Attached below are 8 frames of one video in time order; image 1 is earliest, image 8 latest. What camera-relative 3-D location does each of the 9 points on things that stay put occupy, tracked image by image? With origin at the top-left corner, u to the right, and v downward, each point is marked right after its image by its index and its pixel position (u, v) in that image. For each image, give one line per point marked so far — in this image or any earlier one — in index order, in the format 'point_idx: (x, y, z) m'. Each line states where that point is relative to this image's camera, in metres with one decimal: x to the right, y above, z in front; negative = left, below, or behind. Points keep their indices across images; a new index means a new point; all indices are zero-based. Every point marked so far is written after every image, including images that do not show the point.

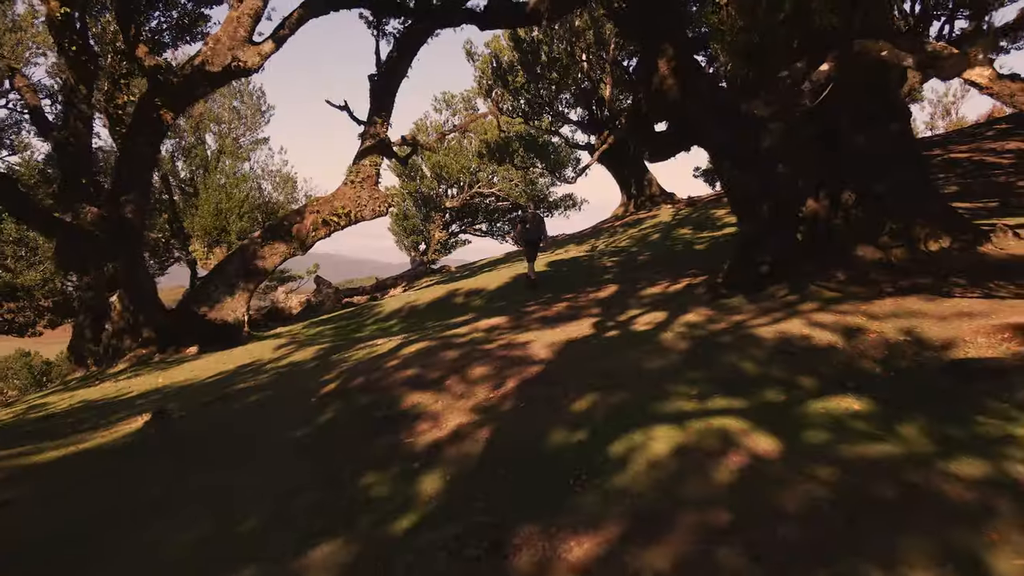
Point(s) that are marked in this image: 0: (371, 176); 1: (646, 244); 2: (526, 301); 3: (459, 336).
0: (-3.0, +2.4, +17.1) m
1: (+3.2, +1.0, +19.2) m
2: (+0.2, -0.3, +13.6) m
3: (-0.7, -0.6, +10.3) m
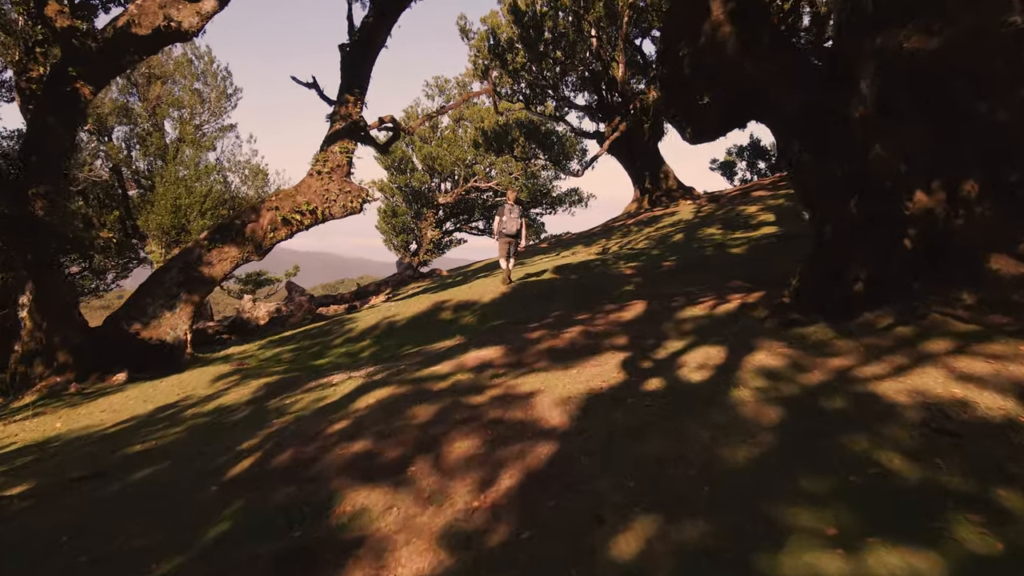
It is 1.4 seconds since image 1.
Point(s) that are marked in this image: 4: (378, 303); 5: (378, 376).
0: (-3.1, +2.2, +14.3) m
1: (+3.2, +0.8, +16.4) m
2: (+0.2, -0.5, +10.8) m
3: (-0.7, -0.9, +7.6) m
4: (-3.0, -0.4, +17.3) m
5: (-1.4, -0.9, +8.5) m
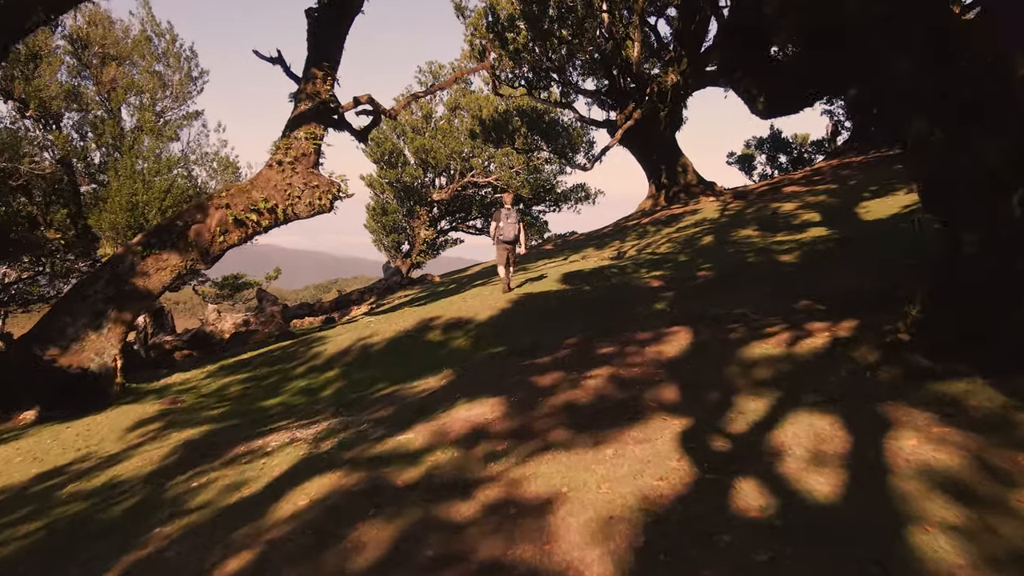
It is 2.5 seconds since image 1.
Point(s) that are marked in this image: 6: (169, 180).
0: (-3.0, +2.0, +11.8) m
1: (+3.2, +0.6, +14.0) m
2: (+0.3, -0.7, +8.4) m
3: (-0.7, -1.1, +5.1) m
4: (-2.9, -0.6, +14.9) m
5: (-1.4, -1.2, +6.1) m
6: (-8.3, +2.6, +19.3) m
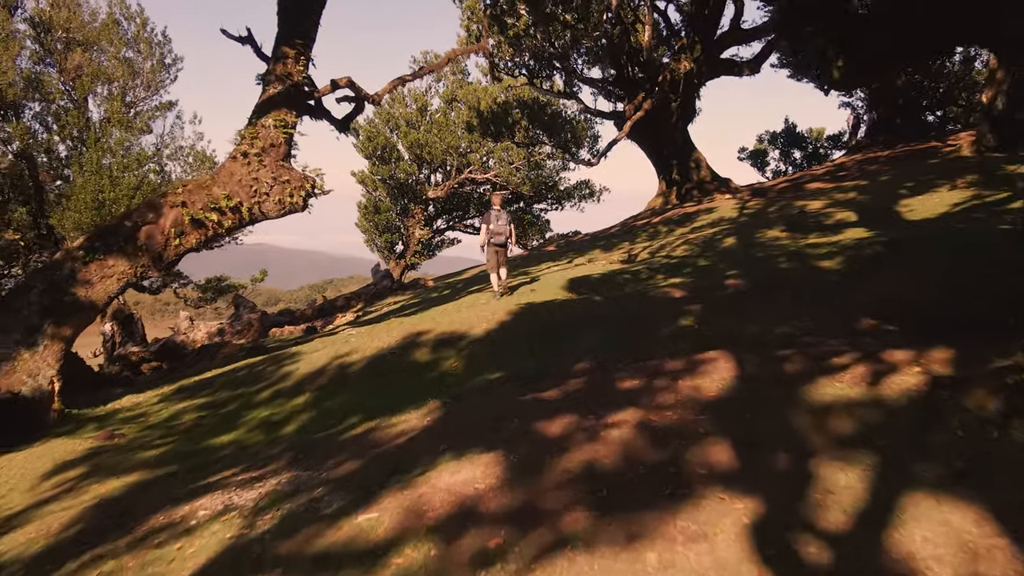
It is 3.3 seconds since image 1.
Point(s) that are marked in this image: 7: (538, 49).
0: (-3.0, +1.8, +10.3) m
1: (+3.2, +0.5, +12.5) m
2: (+0.3, -0.8, +6.9) m
3: (-0.7, -1.2, +3.7) m
4: (-3.0, -0.7, +13.4) m
5: (-1.4, -1.3, +4.6) m
6: (-8.3, +2.5, +17.8) m
7: (+0.6, +5.8, +19.5) m
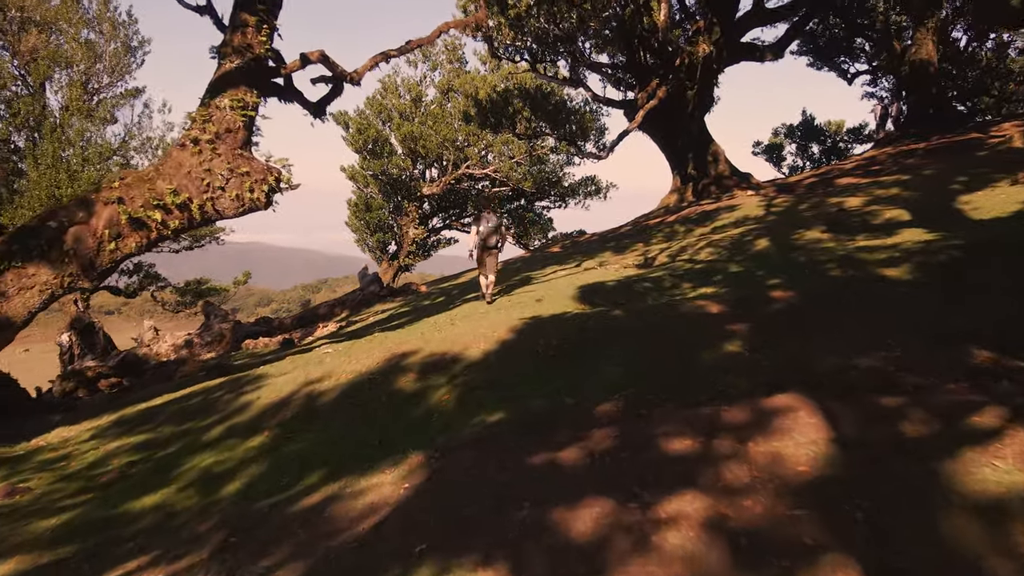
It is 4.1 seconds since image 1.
0: (-3.0, +1.7, +8.7) m
1: (+3.2, +0.4, +10.8) m
2: (+0.3, -1.0, +5.2) m
3: (-0.6, -1.4, +2.0) m
4: (-2.9, -0.9, +11.7) m
5: (-1.4, -1.5, +2.9) m
6: (-8.2, +2.4, +16.1) m
7: (+0.7, +5.7, +17.8) m
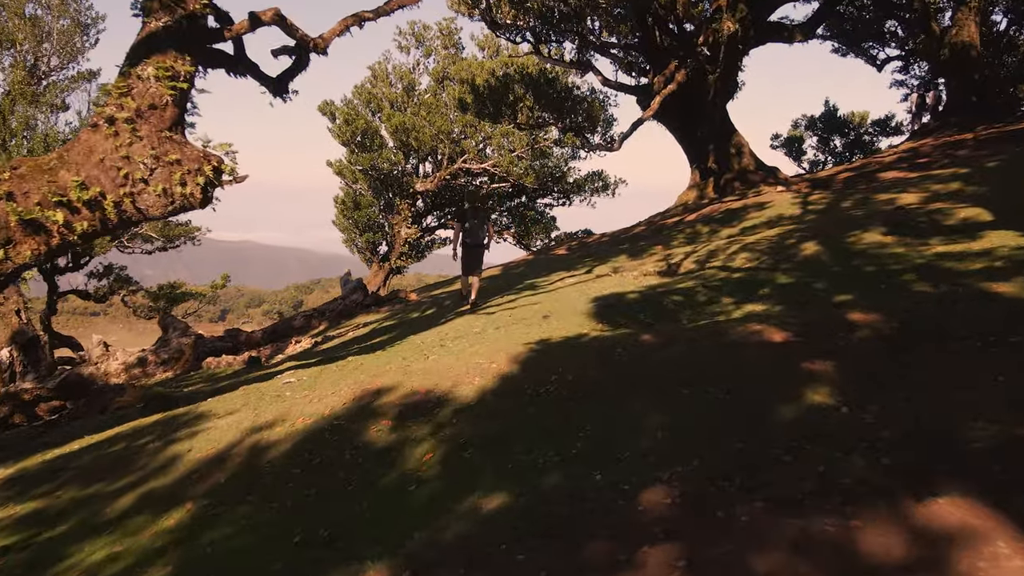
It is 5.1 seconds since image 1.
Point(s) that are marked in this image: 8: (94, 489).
0: (-3.0, +1.5, +6.8) m
1: (+3.2, +0.2, +9.0) m
2: (+0.3, -1.2, +3.4) m
3: (-0.6, -1.6, +0.2) m
4: (-2.9, -1.0, +9.9) m
5: (-1.3, -1.7, +1.1) m
6: (-8.2, +2.2, +14.3) m
7: (+0.7, +5.6, +16.0) m
8: (-3.2, -1.5, +6.1) m
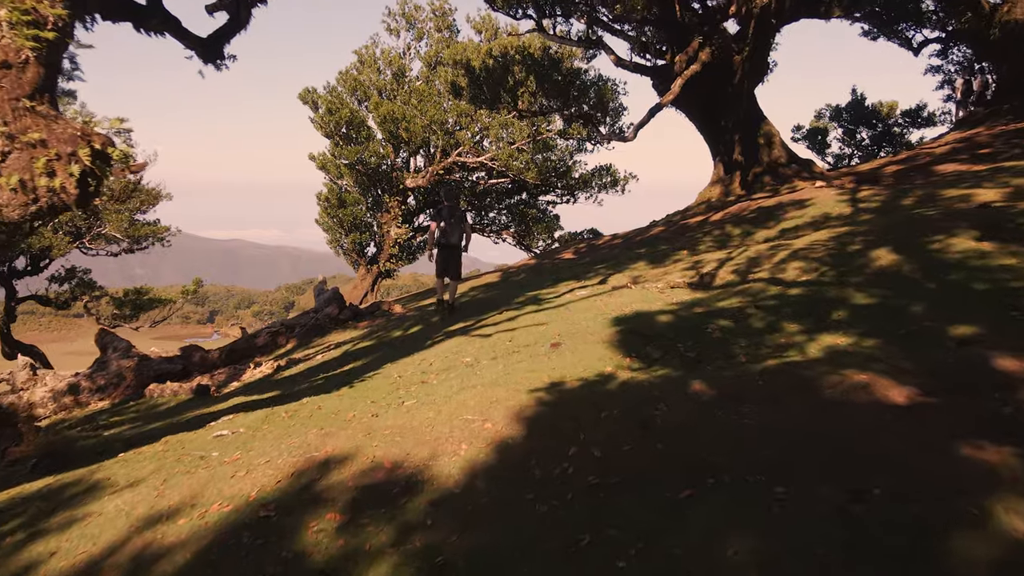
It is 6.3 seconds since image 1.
0: (-3.0, +1.3, +4.9) m
1: (+3.2, 0.0, +7.1) m
2: (+0.3, -1.4, +1.5) m
3: (-0.6, -1.8, -1.7) m
4: (-2.9, -1.2, +8.0) m
5: (-1.3, -1.9, -0.8) m
6: (-8.2, +2.1, +12.3) m
7: (+0.7, +5.4, +14.0) m
8: (-3.2, -1.7, +4.1) m
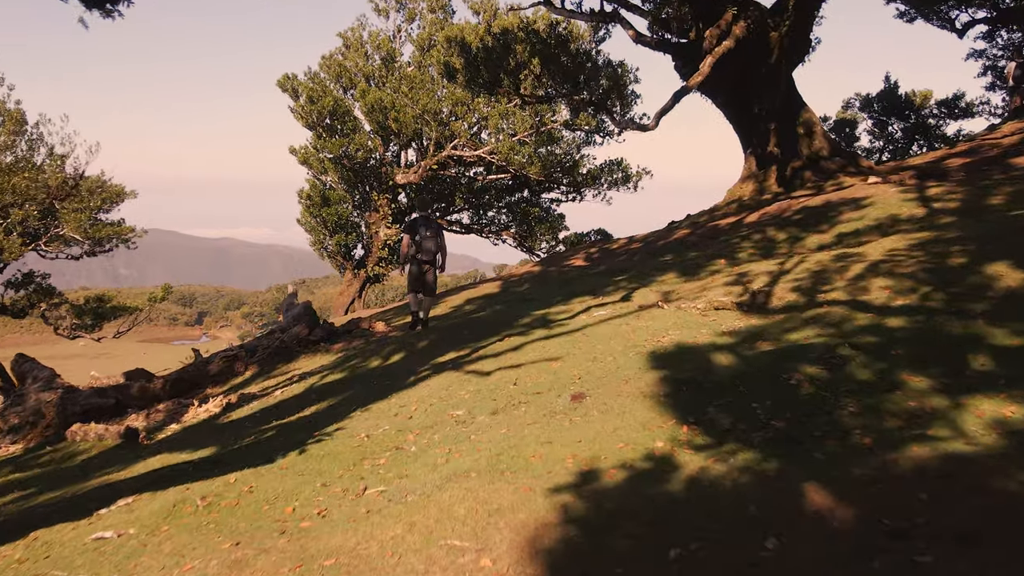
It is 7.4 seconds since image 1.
0: (-2.9, +1.1, +3.0) m
1: (+3.3, -0.2, +5.2) m
2: (+0.4, -1.6, -0.4) m
3: (-0.5, -2.0, -3.6) m
4: (-2.9, -1.4, +6.1) m
5: (-1.3, -2.1, -2.7) m
6: (-8.2, +1.9, +10.4) m
7: (+0.7, +5.3, +12.1) m
8: (-3.1, -1.9, +2.2) m
